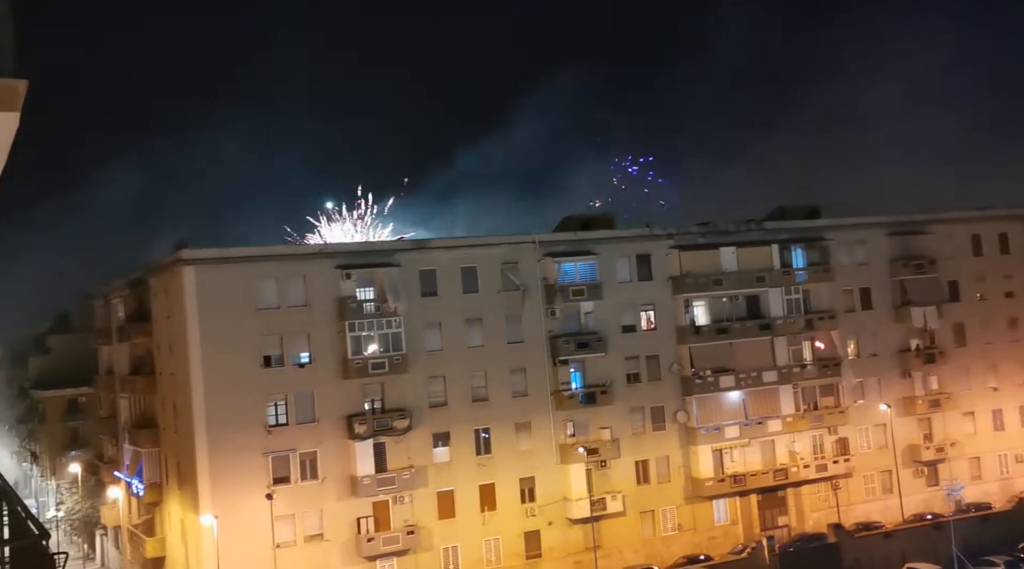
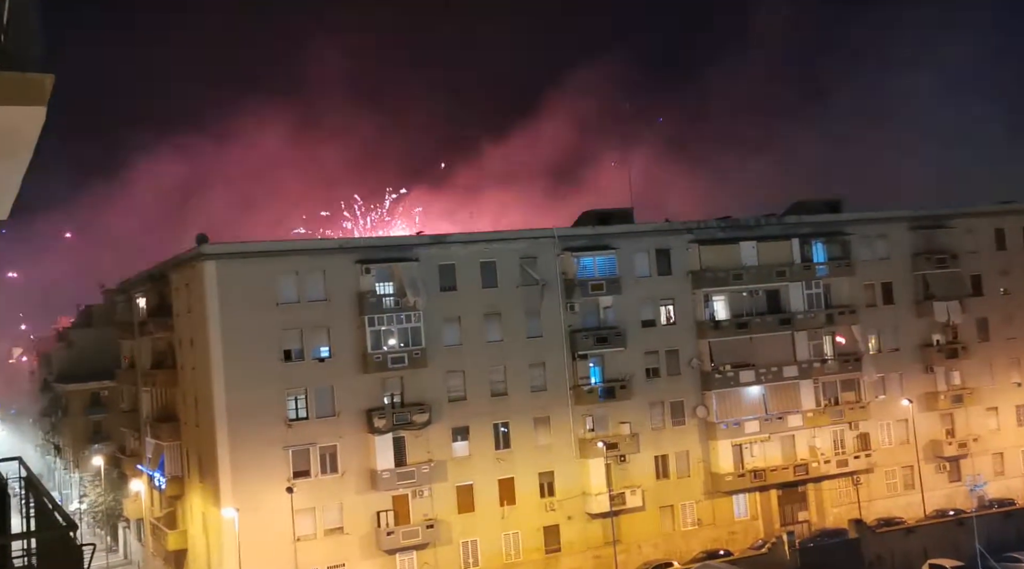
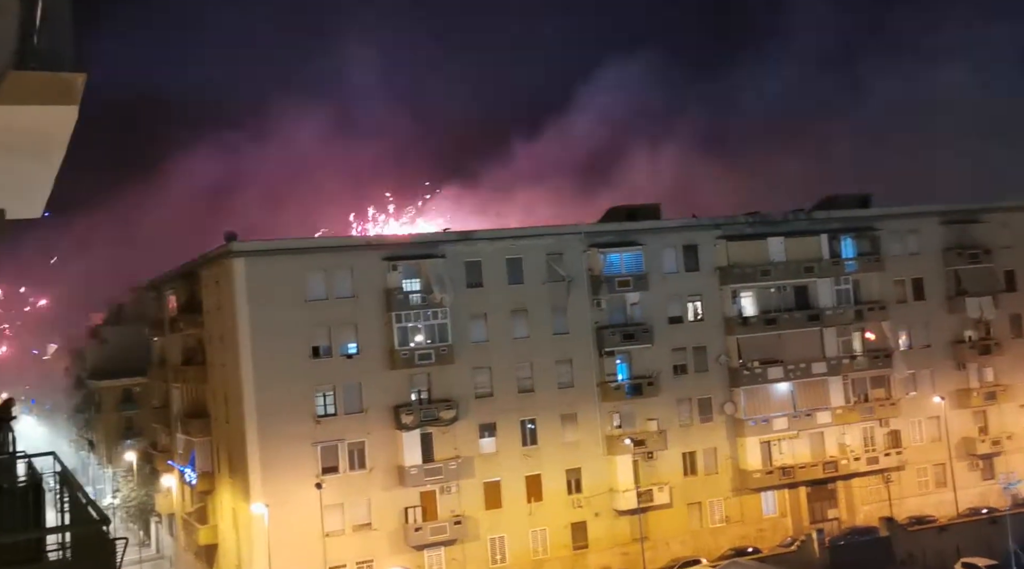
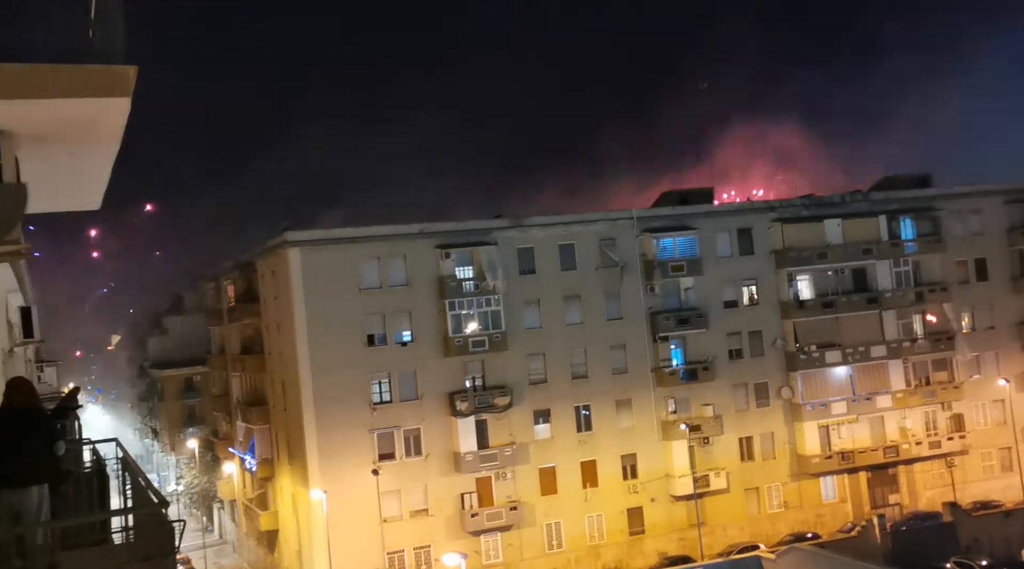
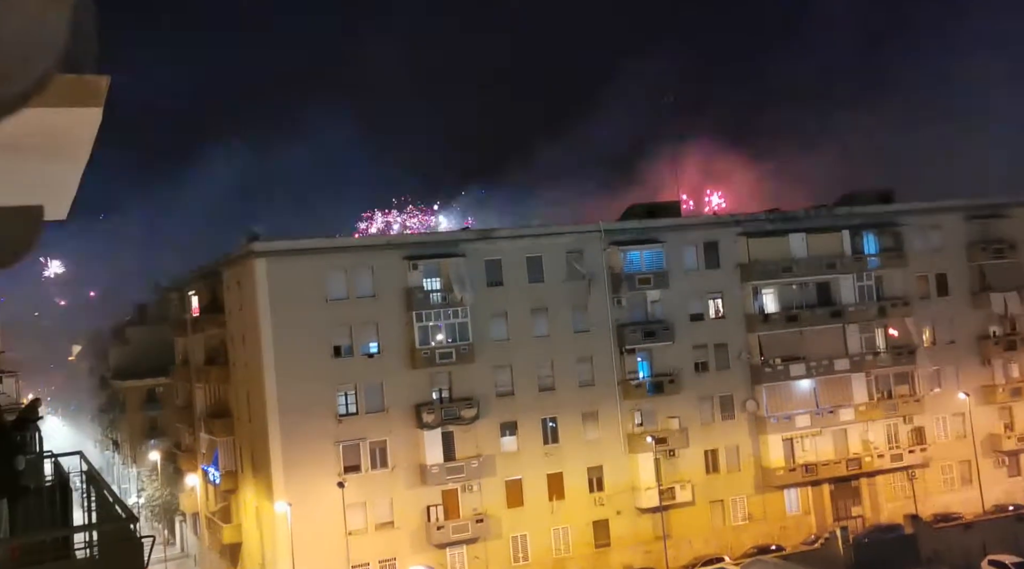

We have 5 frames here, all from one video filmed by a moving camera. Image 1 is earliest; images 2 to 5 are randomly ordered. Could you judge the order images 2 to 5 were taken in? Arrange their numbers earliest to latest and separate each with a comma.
2, 3, 5, 4
